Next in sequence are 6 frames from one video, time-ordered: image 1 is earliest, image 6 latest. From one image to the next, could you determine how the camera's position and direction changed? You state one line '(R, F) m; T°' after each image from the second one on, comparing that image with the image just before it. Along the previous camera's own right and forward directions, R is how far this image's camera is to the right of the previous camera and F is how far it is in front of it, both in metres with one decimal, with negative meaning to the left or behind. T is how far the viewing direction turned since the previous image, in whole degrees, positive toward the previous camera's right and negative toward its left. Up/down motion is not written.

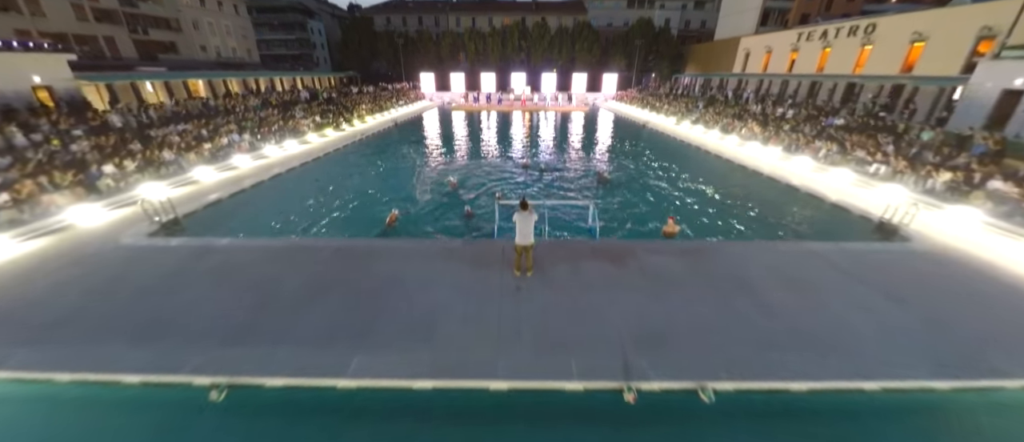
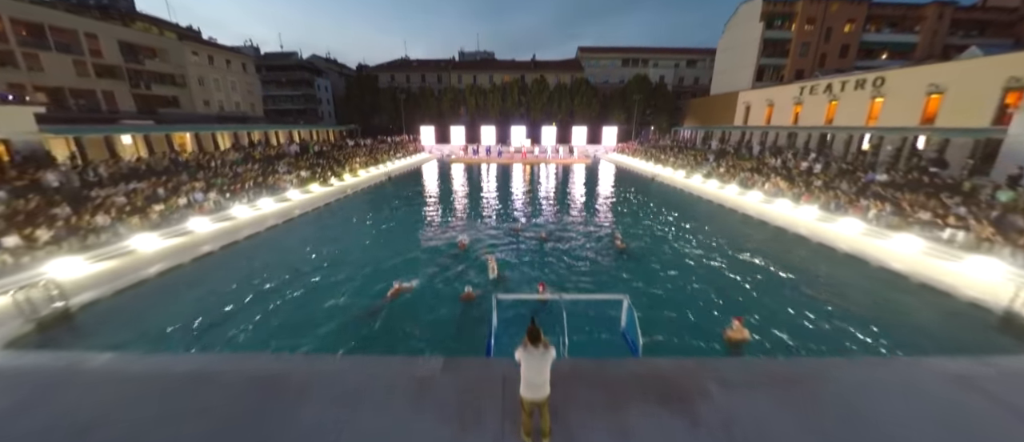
(-0.1, +2.0) m; 0°
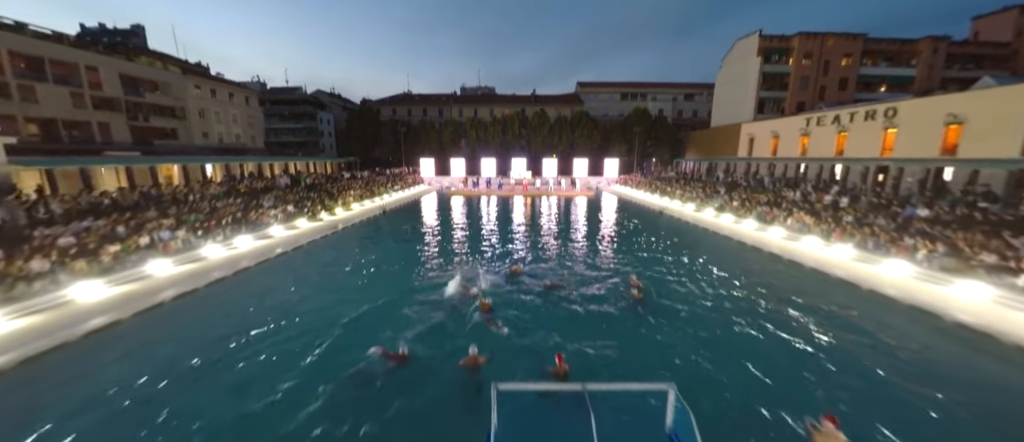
(-0.1, +1.3) m; 0°
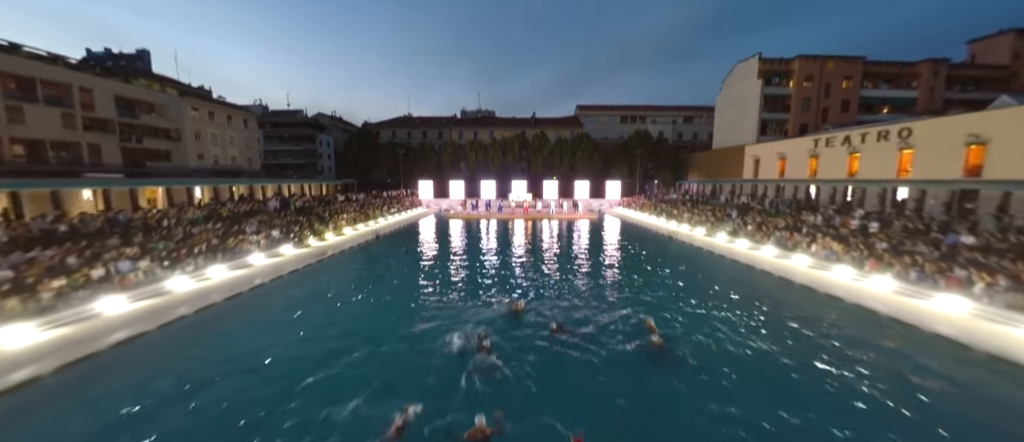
(-0.1, +1.2) m; 0°
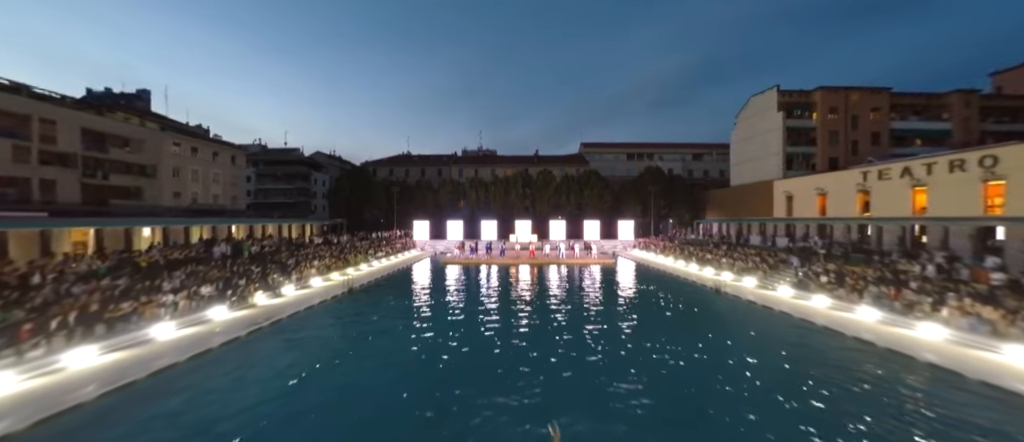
(-0.3, +3.8) m; 0°
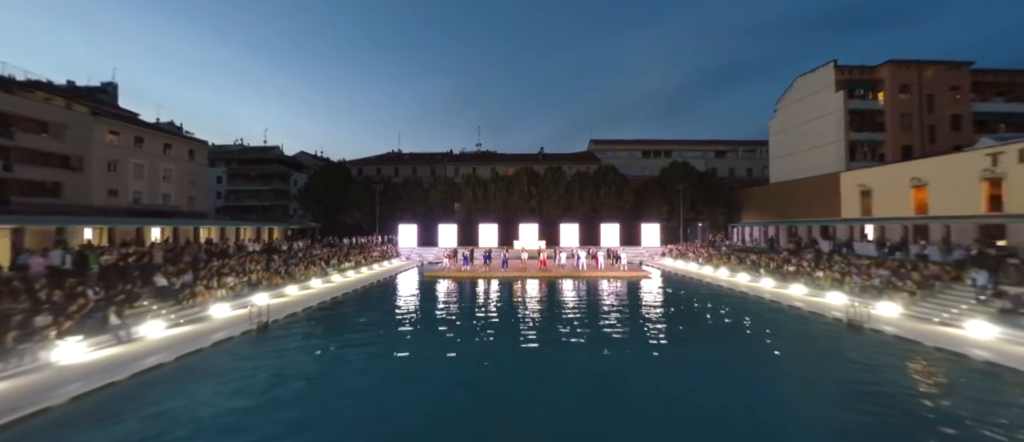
(-0.4, +6.0) m; 0°
